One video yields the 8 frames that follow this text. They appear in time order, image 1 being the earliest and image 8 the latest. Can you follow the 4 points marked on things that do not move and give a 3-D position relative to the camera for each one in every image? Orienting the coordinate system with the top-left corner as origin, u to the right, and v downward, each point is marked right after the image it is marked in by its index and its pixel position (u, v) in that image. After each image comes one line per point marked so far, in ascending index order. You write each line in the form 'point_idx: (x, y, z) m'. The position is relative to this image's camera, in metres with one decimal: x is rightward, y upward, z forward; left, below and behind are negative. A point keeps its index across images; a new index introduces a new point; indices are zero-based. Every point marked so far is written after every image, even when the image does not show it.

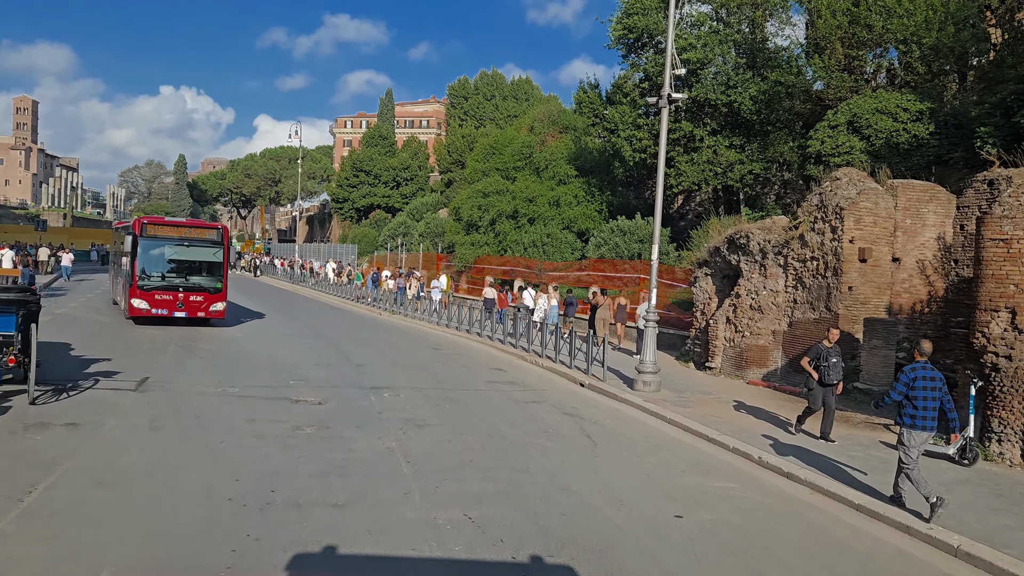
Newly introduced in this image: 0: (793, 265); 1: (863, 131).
0: (+4.5, +0.4, +13.4) m
1: (+7.2, +3.2, +17.3) m
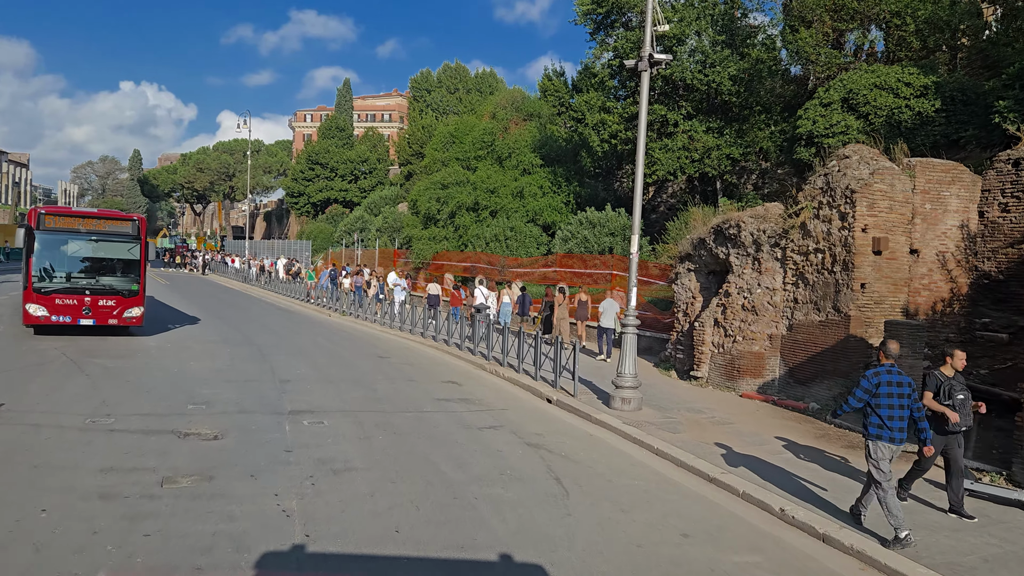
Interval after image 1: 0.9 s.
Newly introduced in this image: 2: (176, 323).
0: (+3.8, +0.4, +11.5) m
1: (+6.4, +3.3, +15.5) m
2: (-8.0, -0.9, +20.0) m
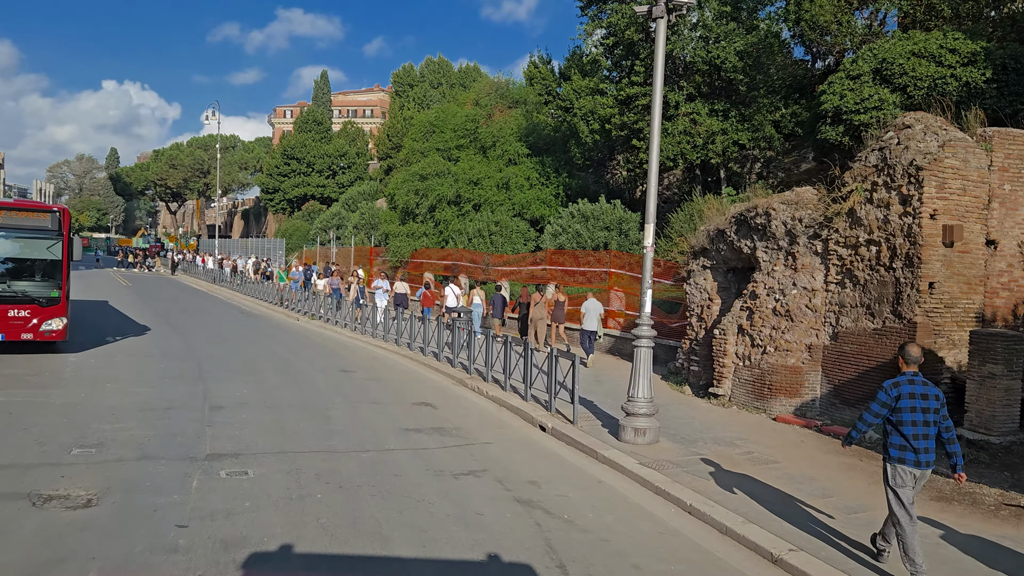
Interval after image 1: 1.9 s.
0: (+3.7, +0.4, +9.5) m
1: (+6.1, +3.3, +13.5) m
2: (-8.3, -1.0, +17.7) m
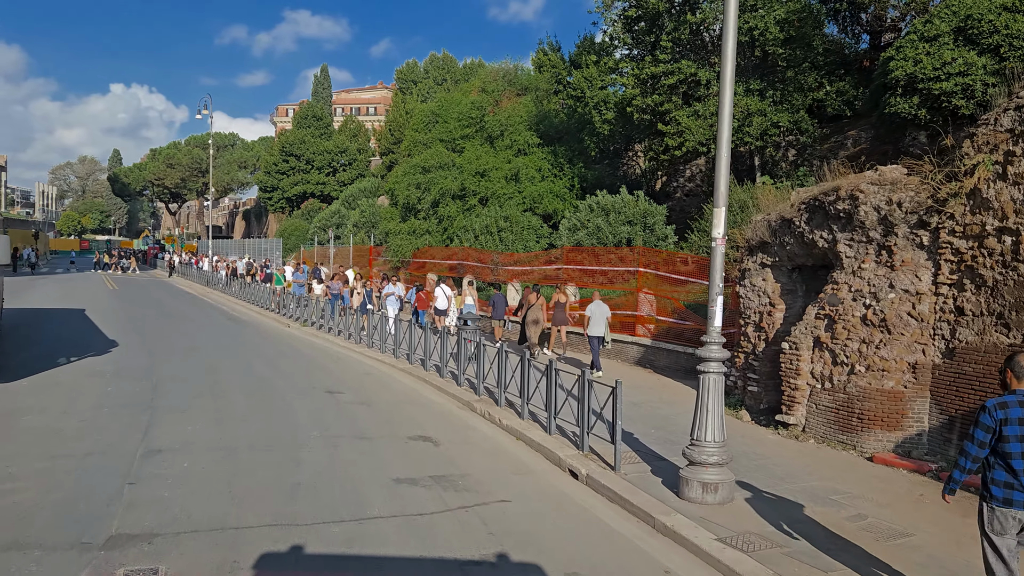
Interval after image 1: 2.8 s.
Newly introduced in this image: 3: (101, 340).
0: (+3.8, +0.4, +7.4) m
1: (+6.3, +3.3, +11.4) m
2: (-8.0, -1.1, +15.7) m
3: (-8.0, -1.0, +16.4) m
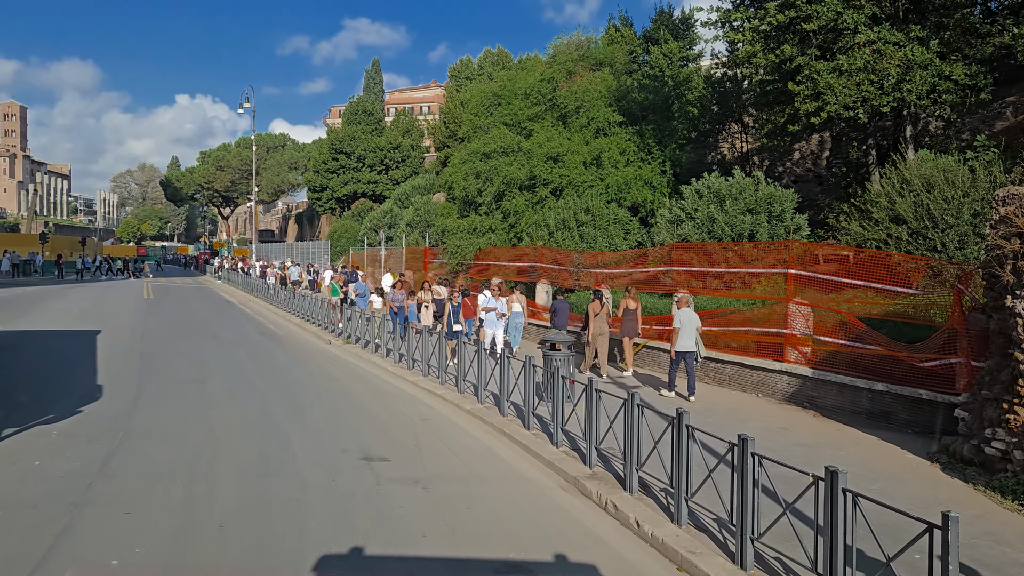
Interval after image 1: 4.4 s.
0: (+4.7, +0.3, +3.4) m
1: (+7.4, +3.3, +7.3) m
2: (-6.6, -1.3, +12.5) m
3: (-6.6, -1.2, +13.2) m
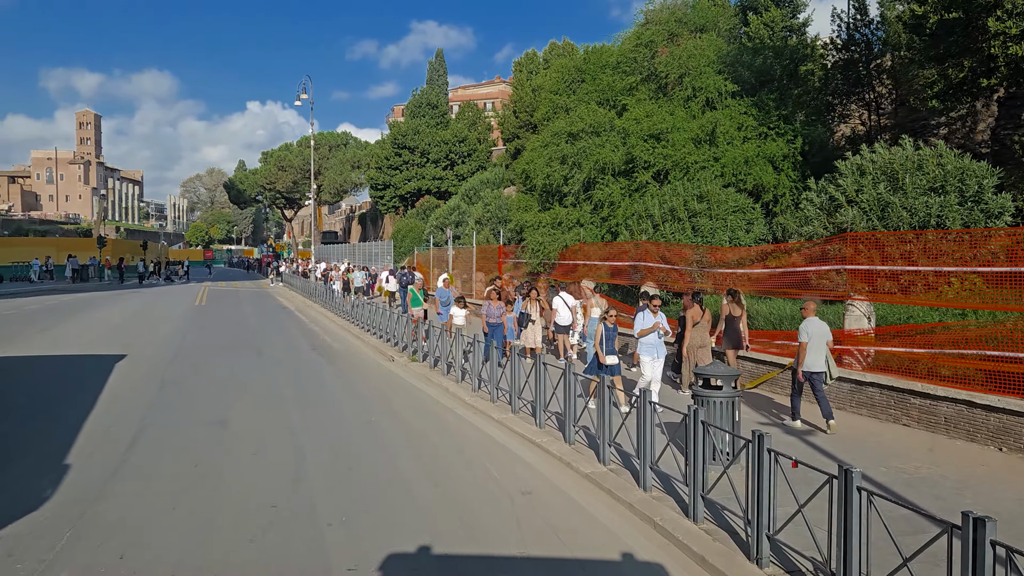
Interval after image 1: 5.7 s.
0: (+5.3, +0.2, 0.0) m
1: (+8.3, +3.2, +3.7) m
2: (-5.3, -1.4, +9.9) m
3: (-5.2, -1.4, +10.6) m
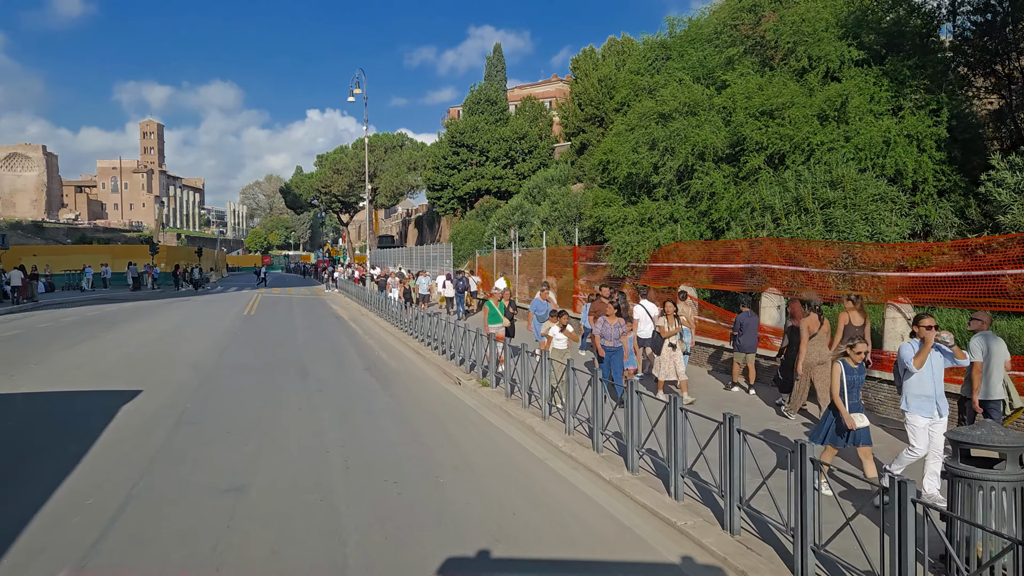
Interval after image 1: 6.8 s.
0: (+5.6, +0.2, -2.8) m
1: (+8.8, +3.2, +0.7) m
2: (-4.3, -1.6, +7.8) m
3: (-4.1, -1.5, +8.5) m
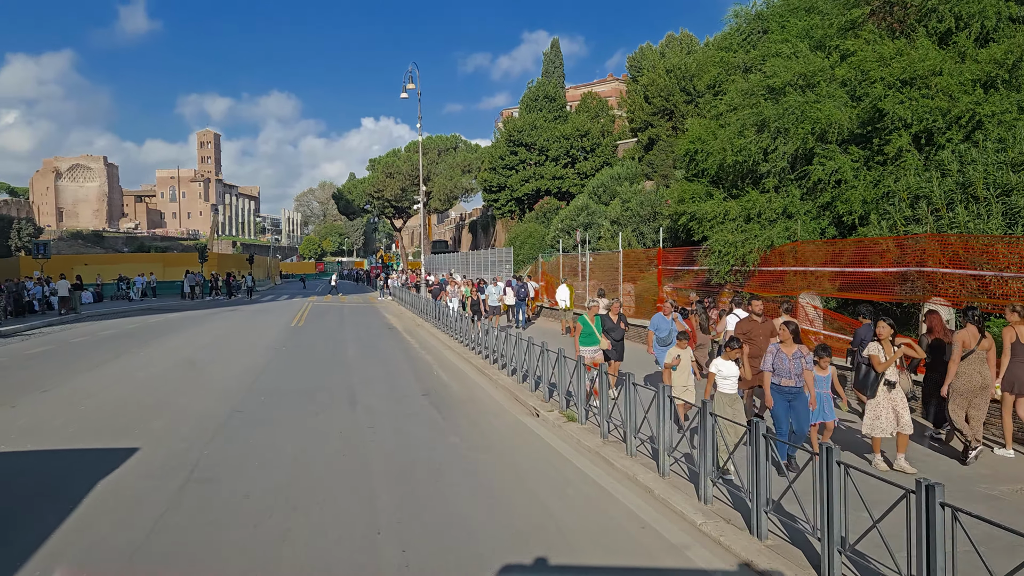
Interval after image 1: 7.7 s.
0: (+5.7, +0.2, -5.4) m
1: (+9.1, +3.2, -2.1) m
2: (-3.5, -1.7, +5.8) m
3: (-3.3, -1.7, +6.4) m
